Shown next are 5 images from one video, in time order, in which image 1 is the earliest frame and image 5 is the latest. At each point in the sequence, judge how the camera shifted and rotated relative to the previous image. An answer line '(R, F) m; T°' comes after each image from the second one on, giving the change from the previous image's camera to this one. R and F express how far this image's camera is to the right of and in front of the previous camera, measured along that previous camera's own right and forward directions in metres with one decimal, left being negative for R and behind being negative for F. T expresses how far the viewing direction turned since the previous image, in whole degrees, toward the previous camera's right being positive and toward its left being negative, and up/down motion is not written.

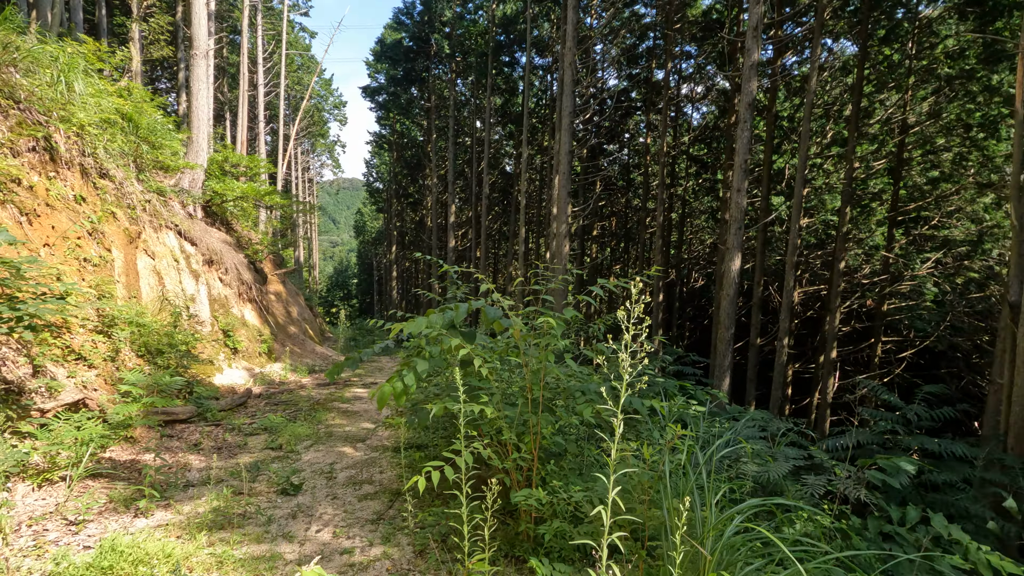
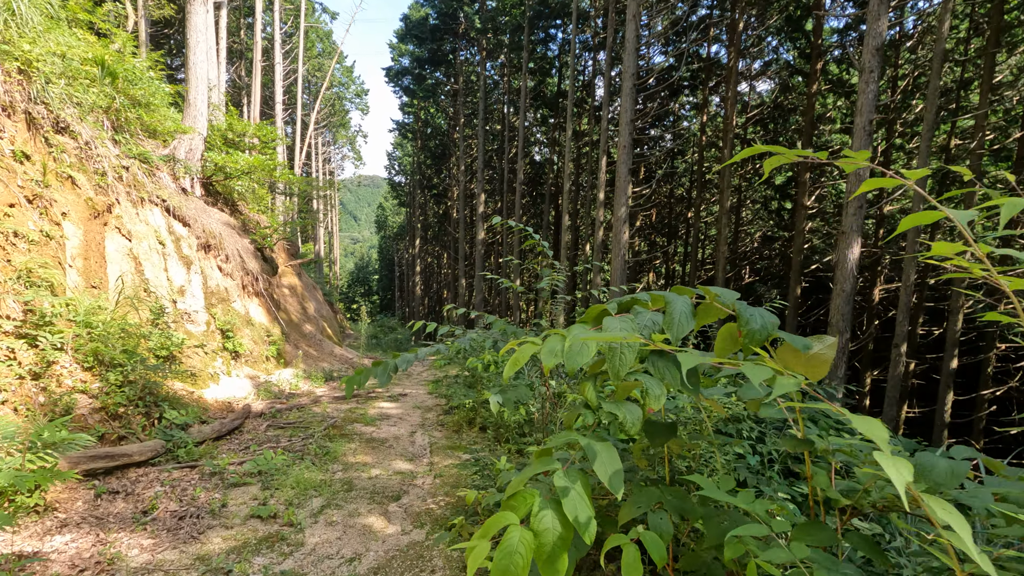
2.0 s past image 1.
(-0.6, +1.6) m; -2°
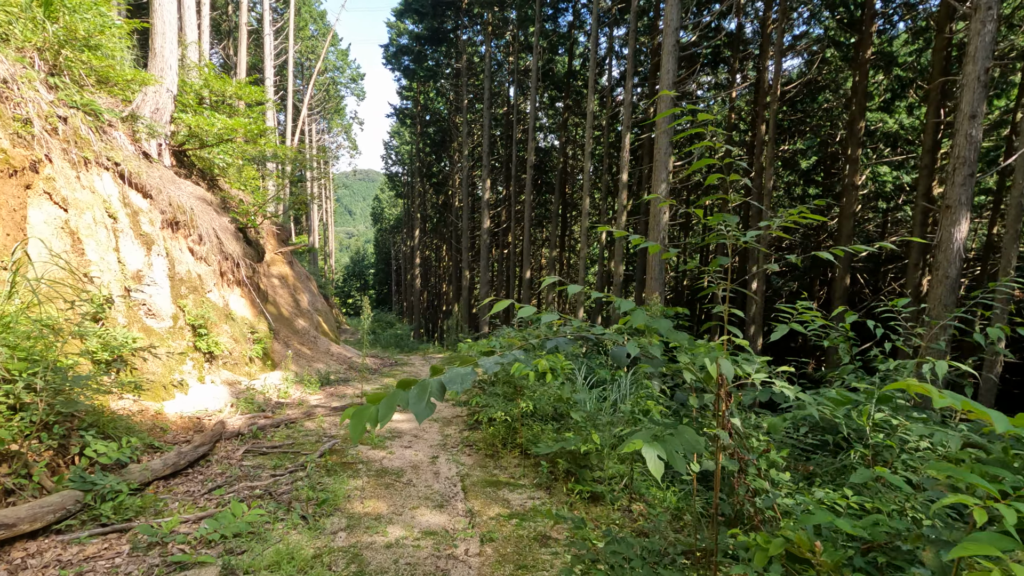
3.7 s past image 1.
(-0.4, +1.3) m; 0°
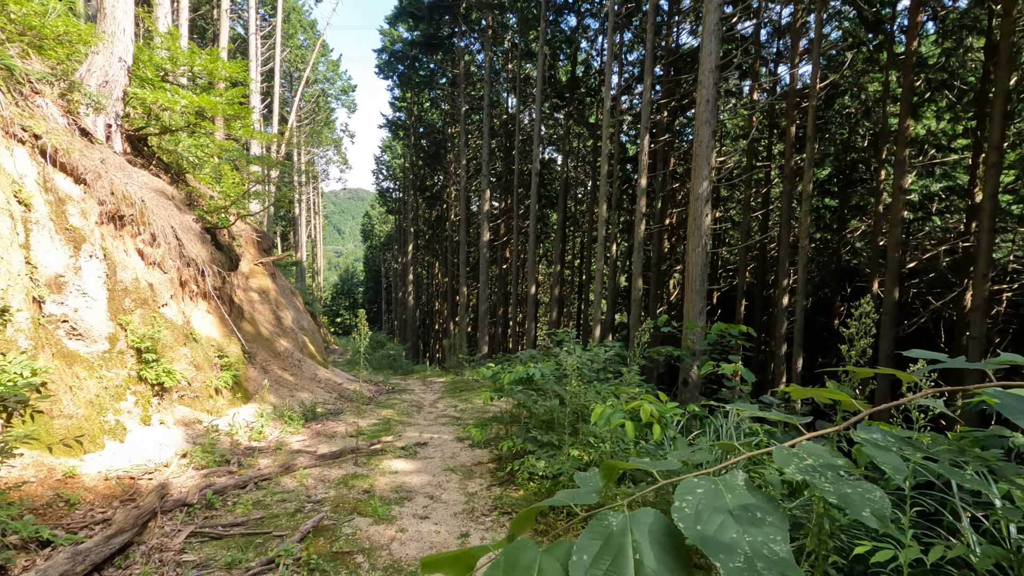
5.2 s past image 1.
(-0.4, +1.2) m; +1°
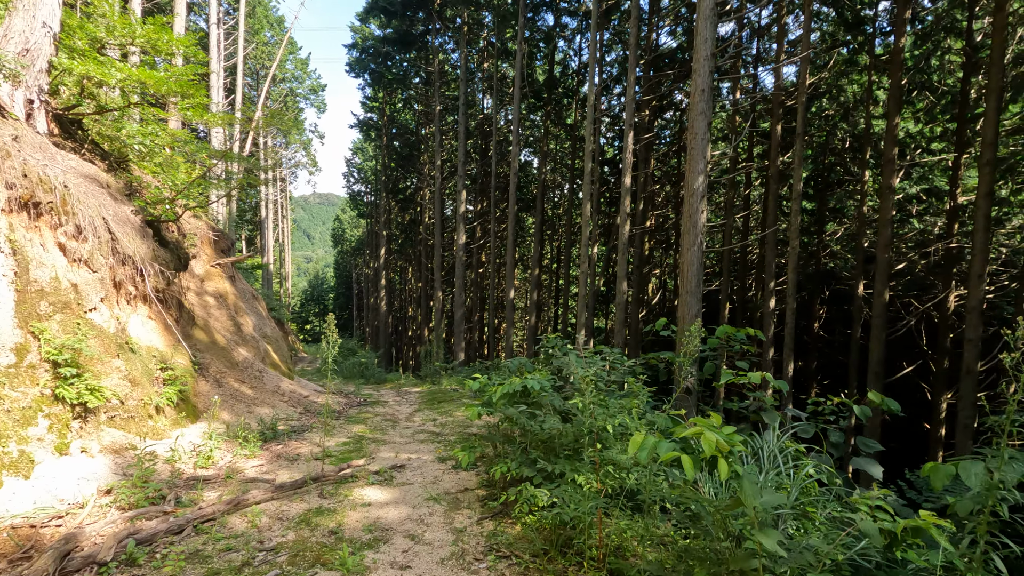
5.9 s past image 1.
(-0.1, +0.6) m; +3°
